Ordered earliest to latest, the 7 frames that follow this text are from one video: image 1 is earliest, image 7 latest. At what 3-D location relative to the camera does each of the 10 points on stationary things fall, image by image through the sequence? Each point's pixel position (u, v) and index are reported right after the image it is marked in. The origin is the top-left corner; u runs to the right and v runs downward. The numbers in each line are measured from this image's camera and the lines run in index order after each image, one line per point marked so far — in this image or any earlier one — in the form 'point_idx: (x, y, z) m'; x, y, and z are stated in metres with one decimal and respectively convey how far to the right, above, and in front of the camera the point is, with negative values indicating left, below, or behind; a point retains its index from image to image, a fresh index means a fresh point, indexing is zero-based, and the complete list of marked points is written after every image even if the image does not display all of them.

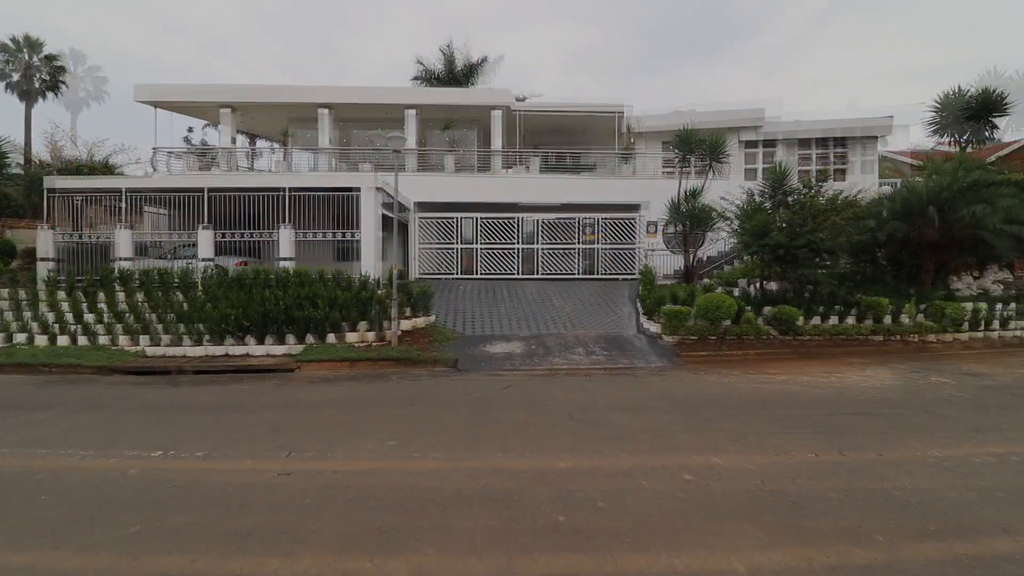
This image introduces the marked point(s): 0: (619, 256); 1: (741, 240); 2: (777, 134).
0: (+4.4, +1.3, +18.9) m
1: (+6.3, +1.3, +12.4) m
2: (+11.3, +6.6, +19.4) m
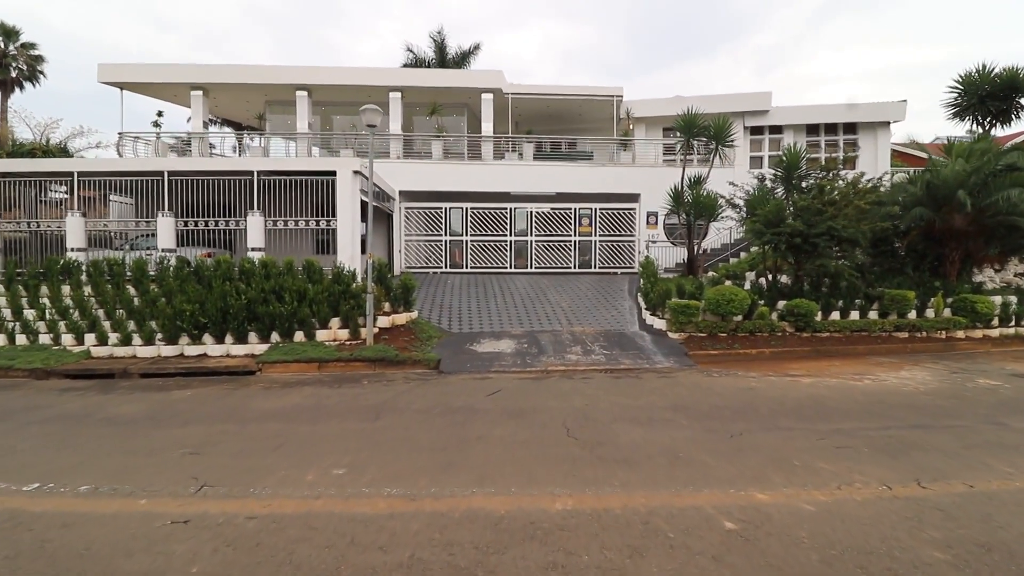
0: (+4.1, +1.5, +17.8) m
1: (+6.0, +1.5, +11.3) m
2: (+11.0, +6.8, +18.3) m
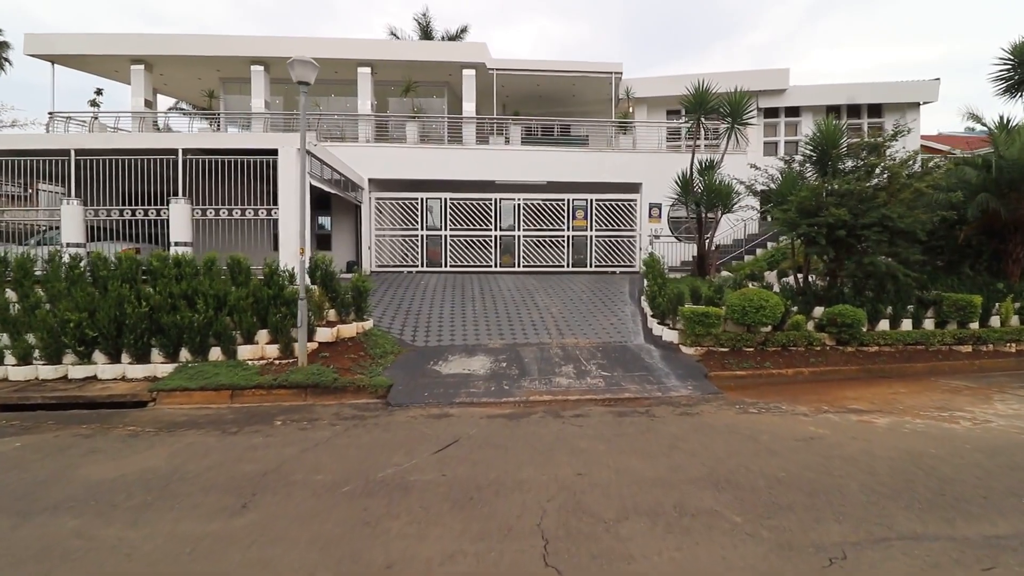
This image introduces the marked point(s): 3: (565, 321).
0: (+3.6, +1.5, +15.7) m
1: (+5.5, +1.4, +9.2) m
2: (+10.5, +6.7, +16.3) m
3: (+1.2, -0.8, +10.3) m
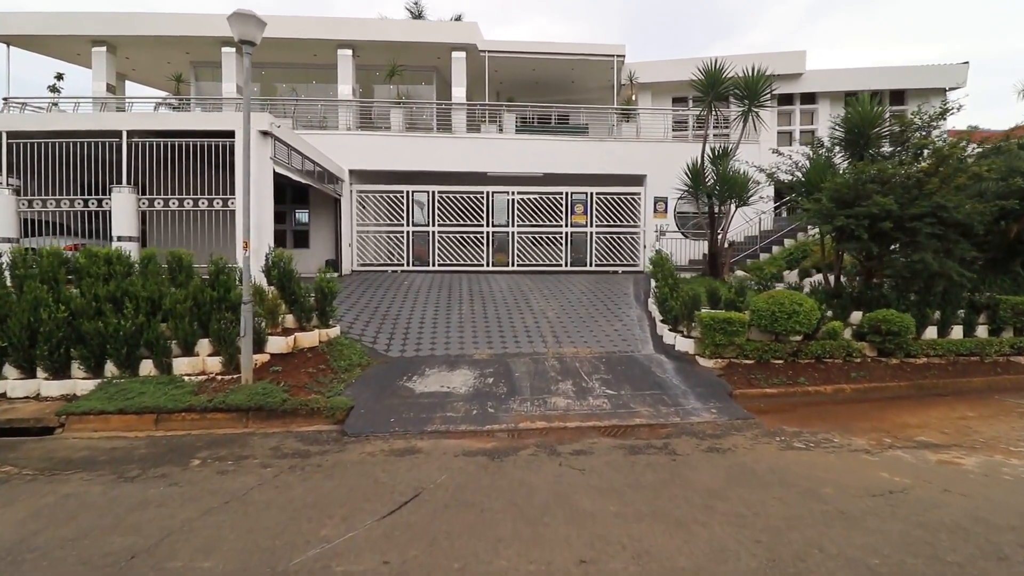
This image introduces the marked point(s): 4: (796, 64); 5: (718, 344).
0: (+3.4, +1.5, +14.5) m
1: (+5.4, +1.4, +8.0) m
2: (+10.3, +6.7, +15.1) m
3: (+1.0, -0.8, +9.0) m
4: (+9.4, +7.4, +14.9) m
5: (+3.3, -0.9, +7.3) m
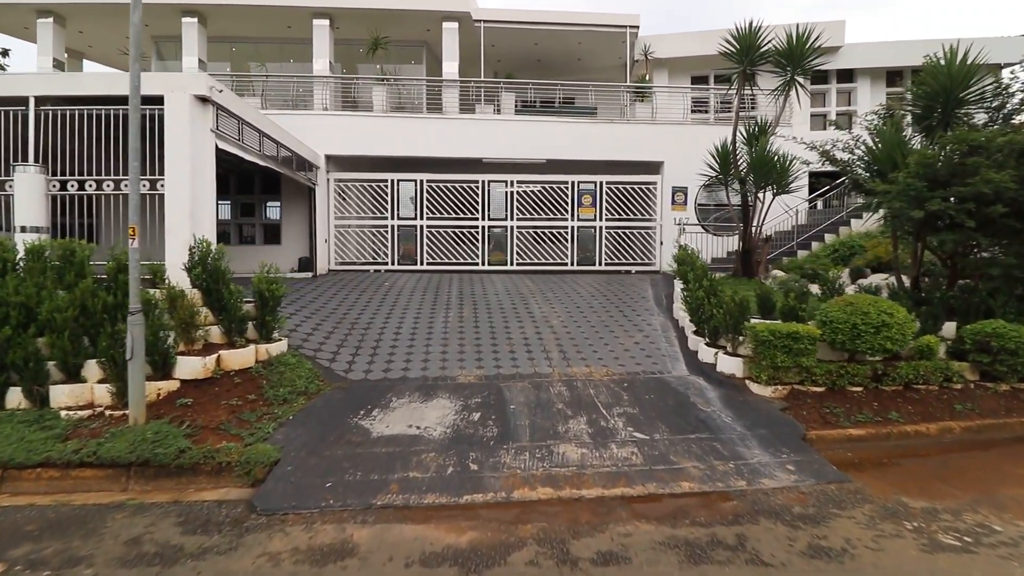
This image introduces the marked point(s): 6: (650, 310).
0: (+3.3, +1.4, +12.7) m
1: (+5.3, +1.3, +6.2) m
2: (+10.2, +6.6, +13.3) m
3: (+0.9, -0.8, +7.3) m
4: (+9.3, +7.3, +13.1) m
5: (+3.2, -0.9, +5.5) m
6: (+2.6, -0.4, +8.7) m
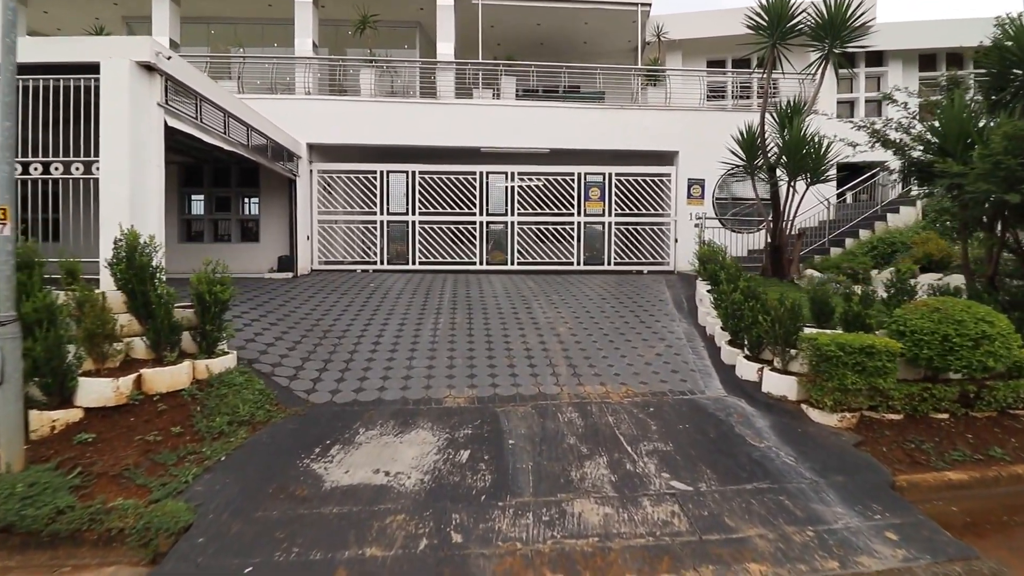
0: (+3.3, +1.4, +11.6) m
1: (+5.3, +1.3, +5.1) m
2: (+10.2, +6.6, +12.2) m
3: (+0.9, -0.9, +6.2) m
4: (+9.3, +7.2, +12.0) m
5: (+3.2, -1.0, +4.4) m
6: (+2.6, -0.5, +7.6) m
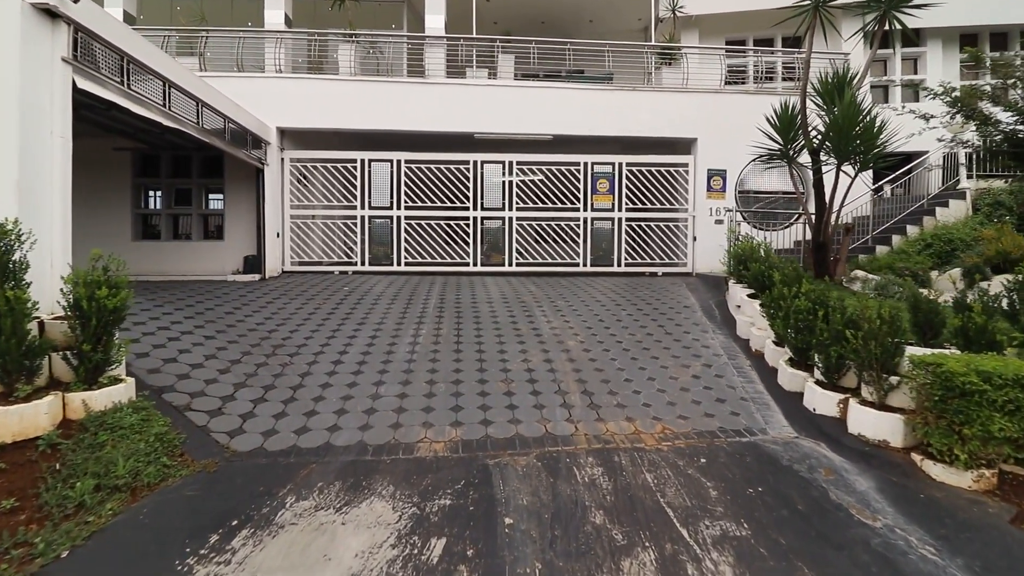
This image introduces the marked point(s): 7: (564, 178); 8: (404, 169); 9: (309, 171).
0: (+3.3, +1.3, +10.3) m
1: (+5.3, +1.3, +3.8) m
2: (+10.2, +6.5, +11.0) m
3: (+0.9, -0.9, +4.8) m
4: (+9.3, +7.1, +10.8) m
5: (+3.2, -1.0, +3.1) m
6: (+2.6, -0.5, +6.3) m
7: (+1.2, +2.5, +10.3) m
8: (-2.5, +2.7, +10.2) m
9: (-4.7, +2.7, +10.3) m
